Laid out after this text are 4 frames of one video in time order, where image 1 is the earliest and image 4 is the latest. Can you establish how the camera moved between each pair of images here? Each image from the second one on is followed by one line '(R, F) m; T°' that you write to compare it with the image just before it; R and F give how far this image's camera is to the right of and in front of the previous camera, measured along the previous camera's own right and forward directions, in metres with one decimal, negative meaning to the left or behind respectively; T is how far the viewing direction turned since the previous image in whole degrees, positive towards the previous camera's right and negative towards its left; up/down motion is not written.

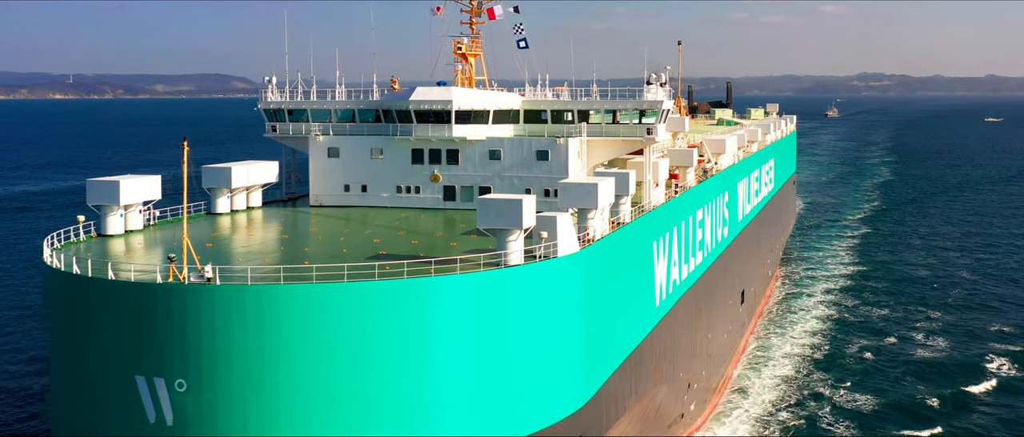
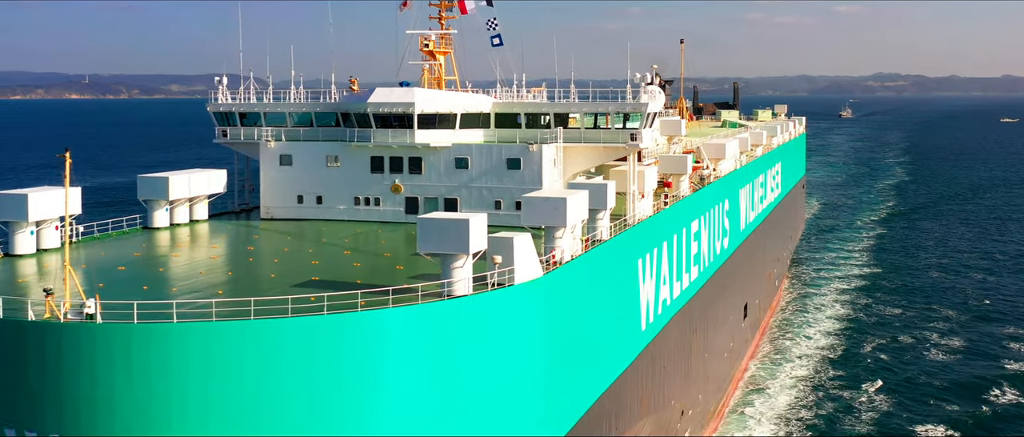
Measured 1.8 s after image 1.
(+0.8, +2.5) m; -1°
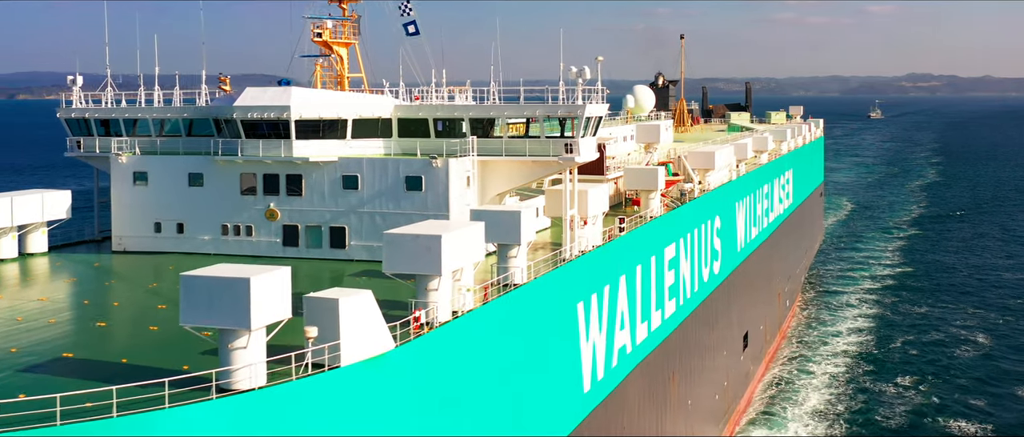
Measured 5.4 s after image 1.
(+1.9, +5.0) m; -1°
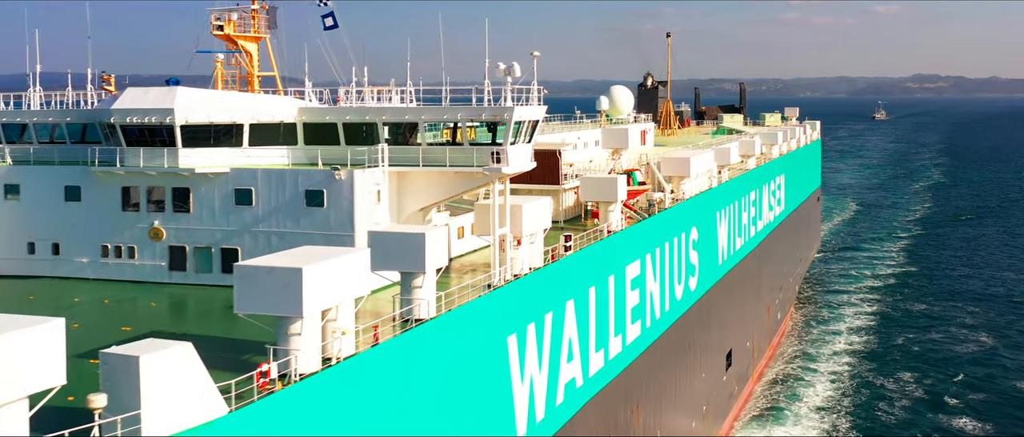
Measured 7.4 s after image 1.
(+1.1, +2.5) m; 0°
